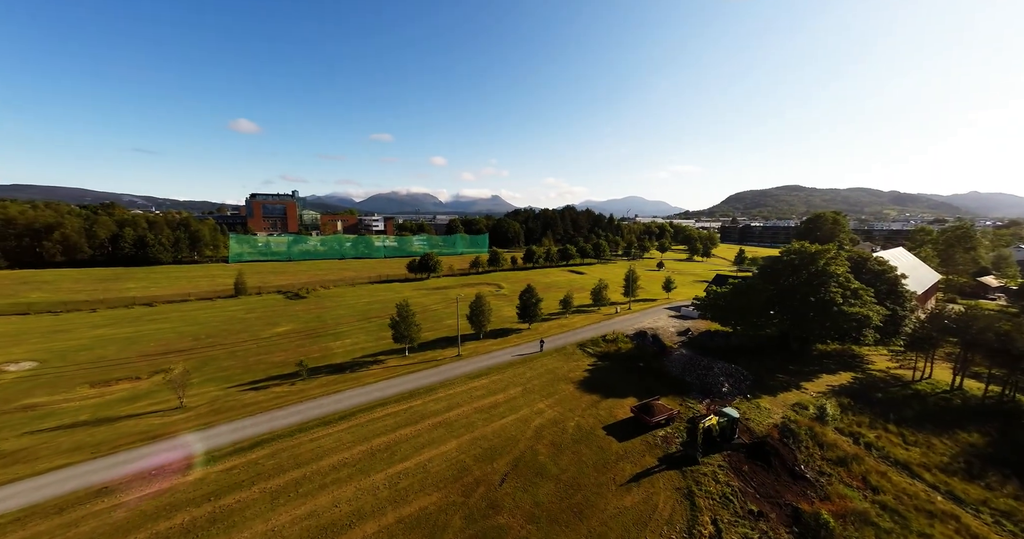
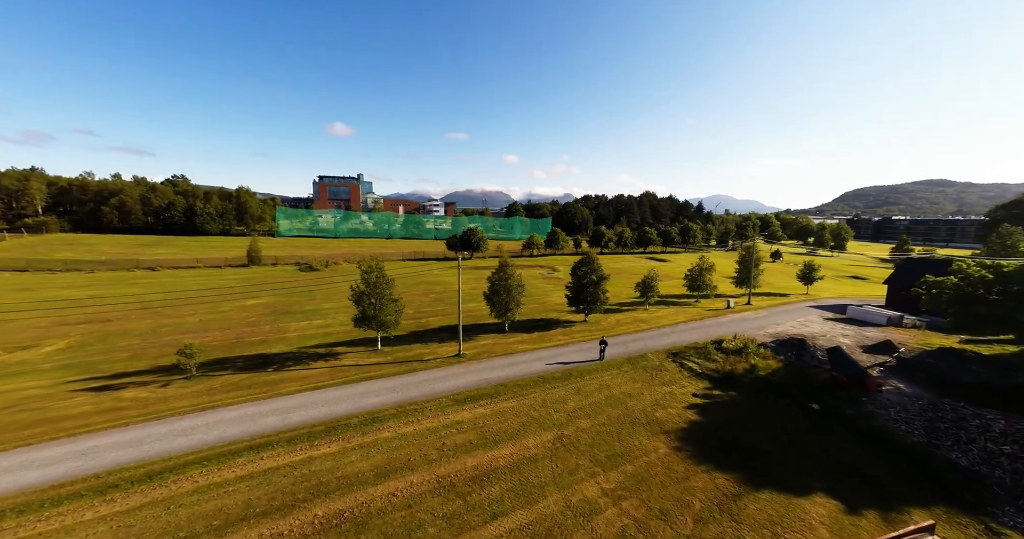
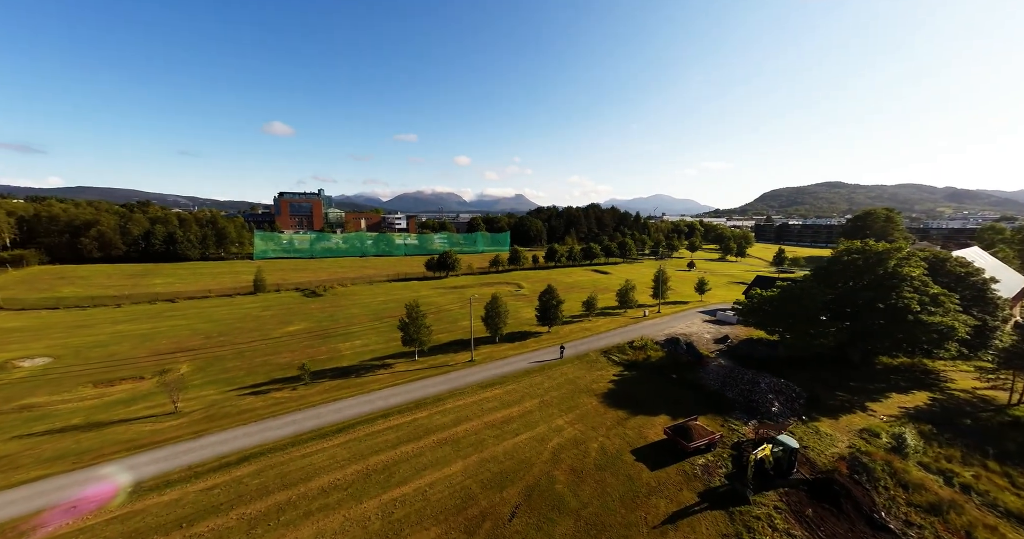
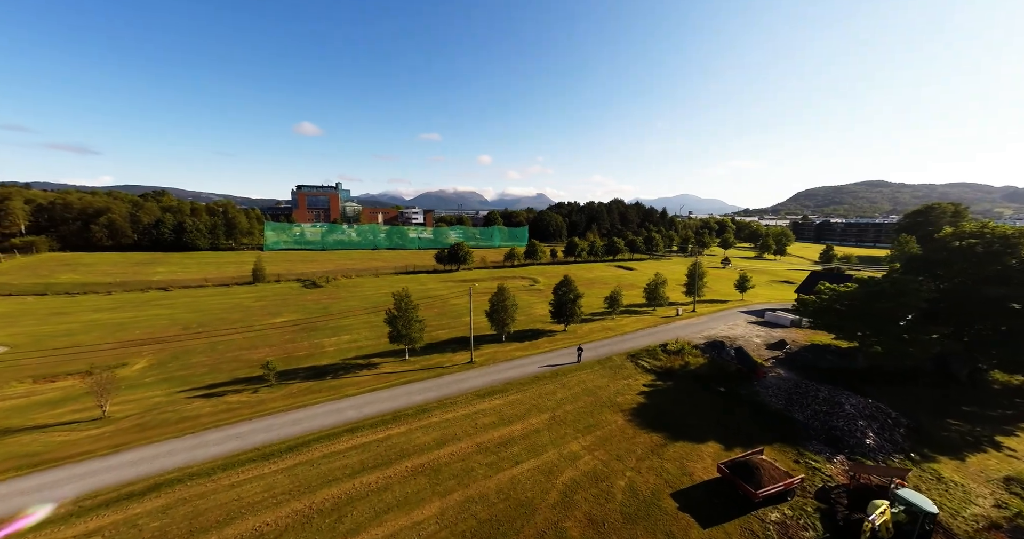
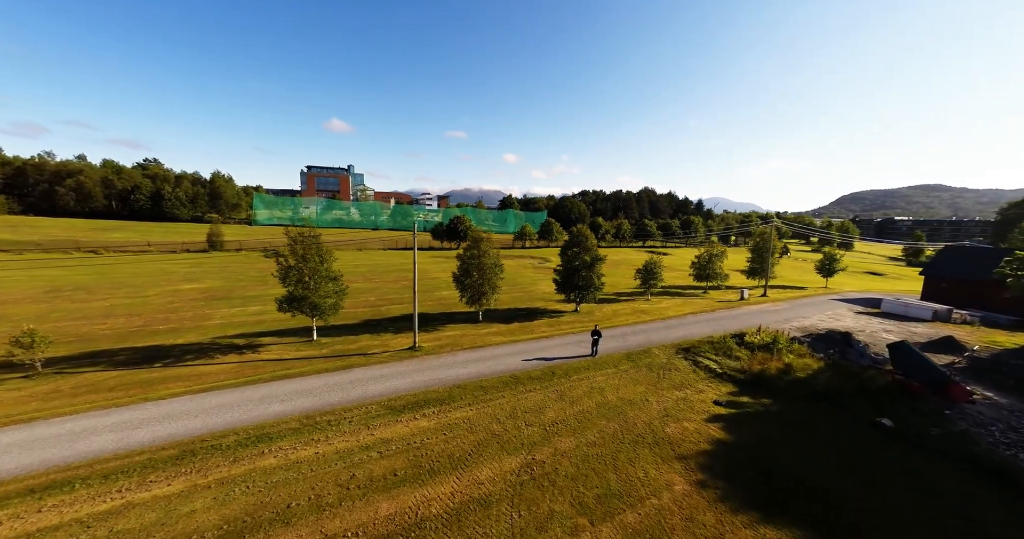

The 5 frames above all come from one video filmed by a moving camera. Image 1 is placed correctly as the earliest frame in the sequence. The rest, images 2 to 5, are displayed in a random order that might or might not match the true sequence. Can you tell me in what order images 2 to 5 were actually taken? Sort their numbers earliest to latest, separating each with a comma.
3, 4, 2, 5
